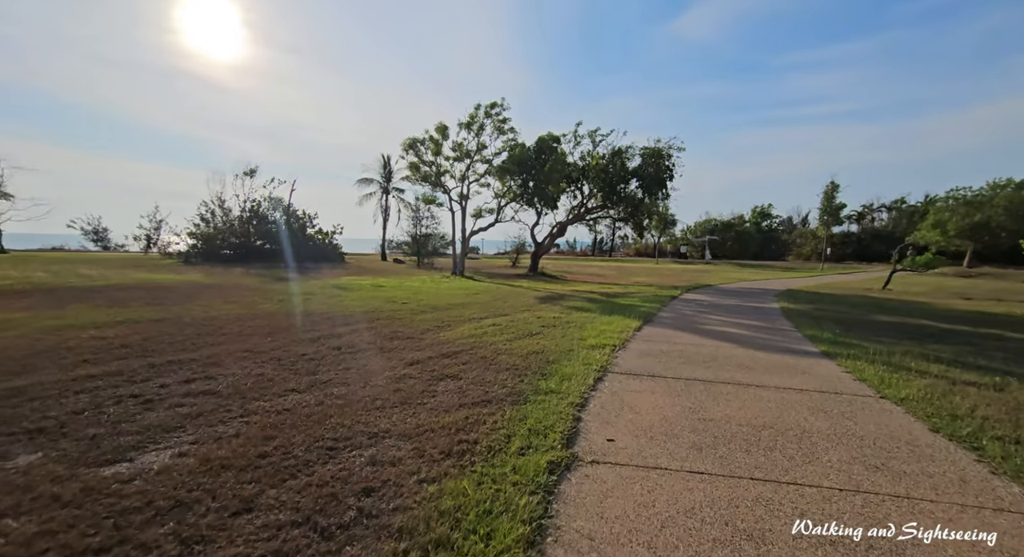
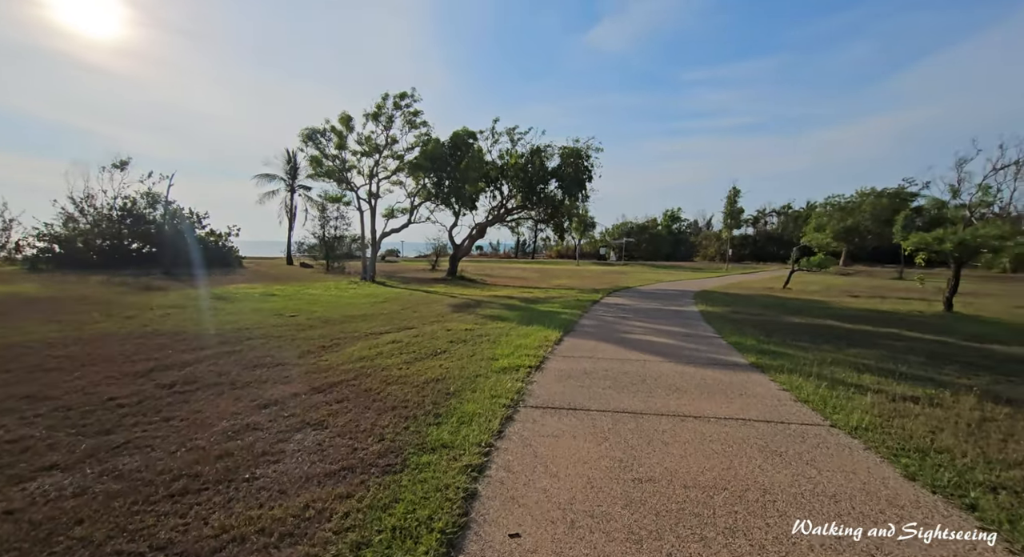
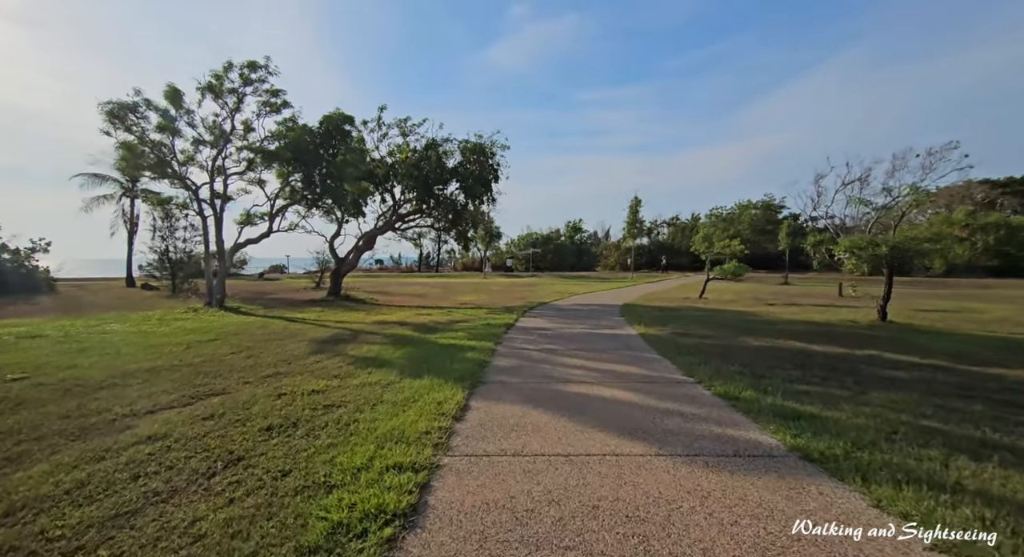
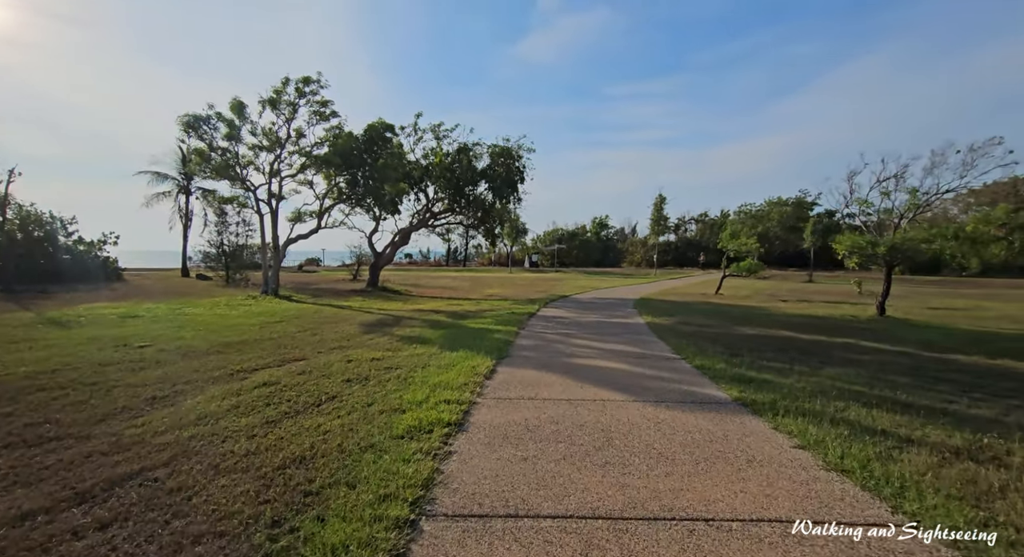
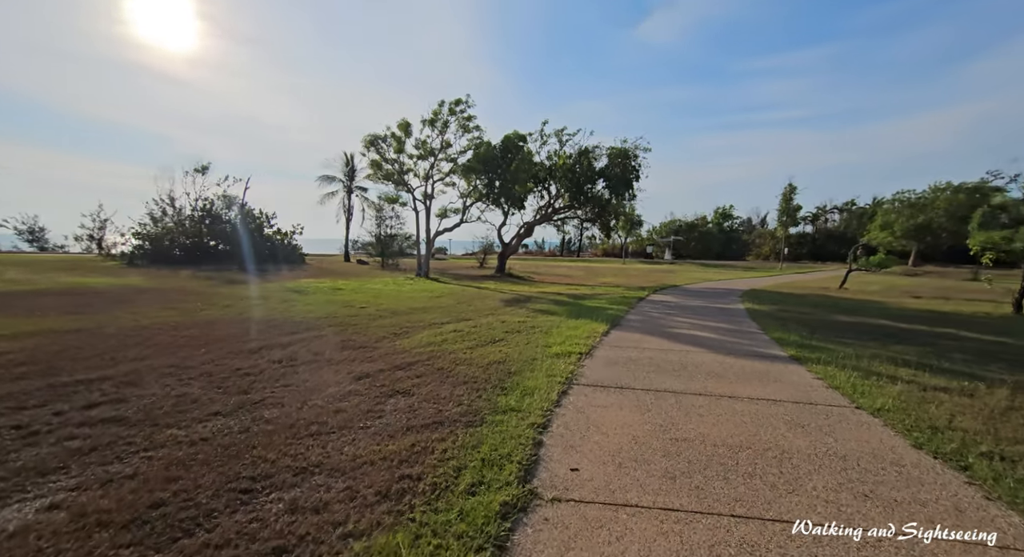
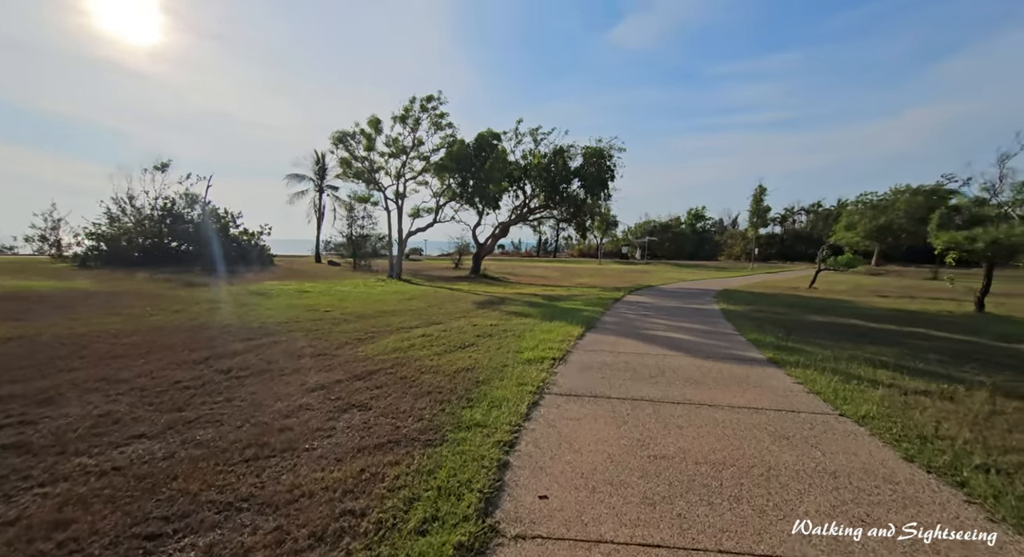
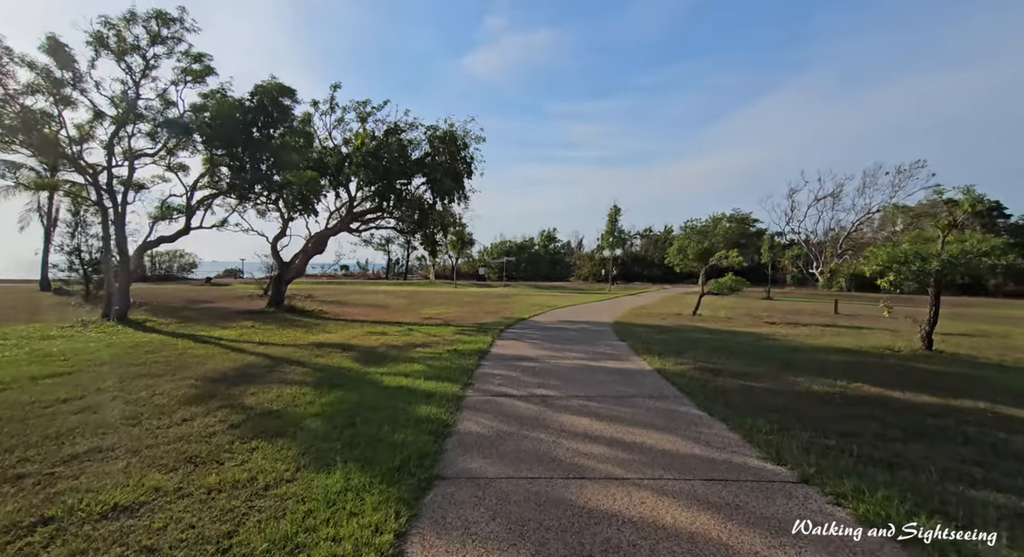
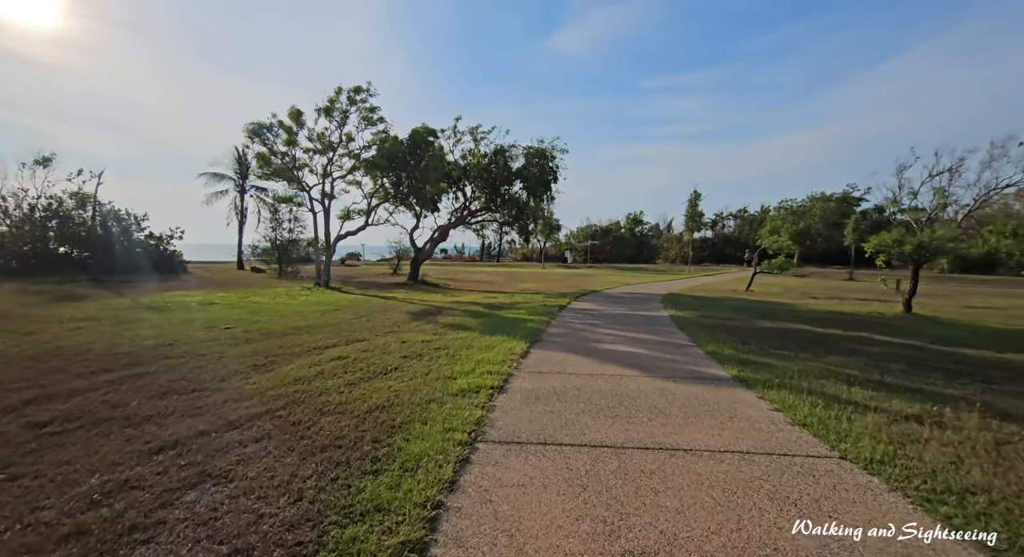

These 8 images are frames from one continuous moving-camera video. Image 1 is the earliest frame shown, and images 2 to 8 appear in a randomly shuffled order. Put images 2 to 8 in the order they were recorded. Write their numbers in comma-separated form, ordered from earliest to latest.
5, 6, 2, 8, 4, 3, 7
